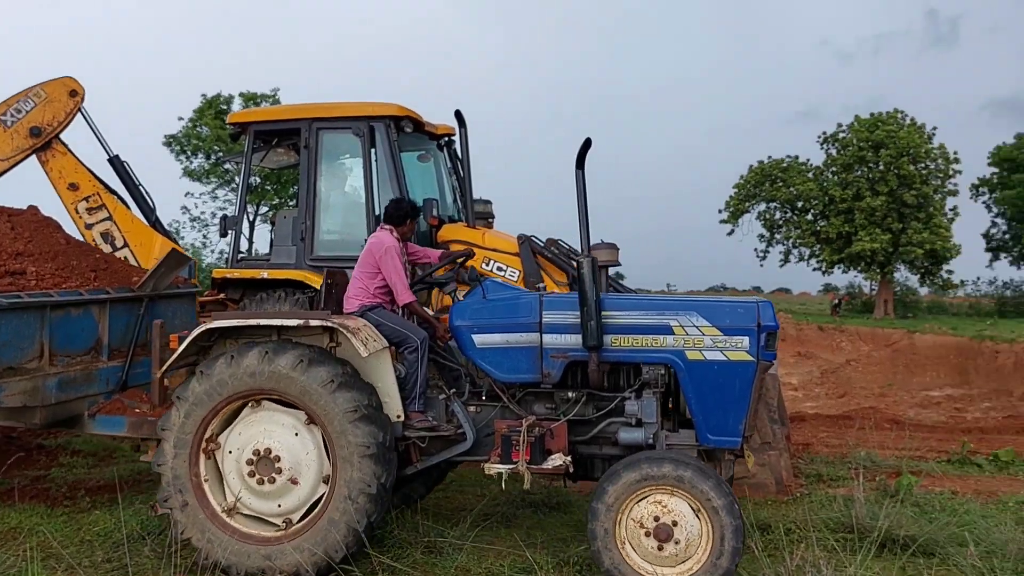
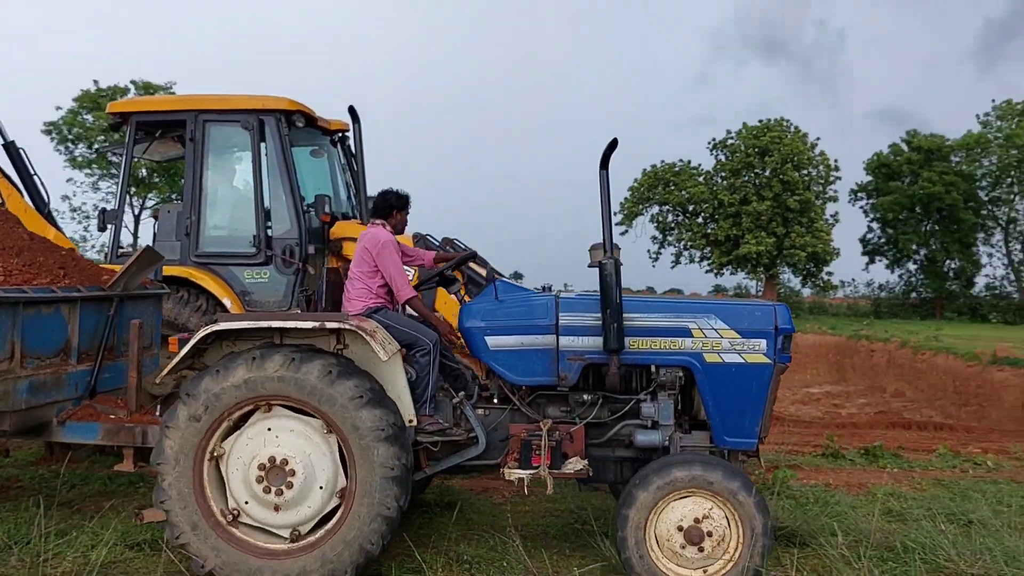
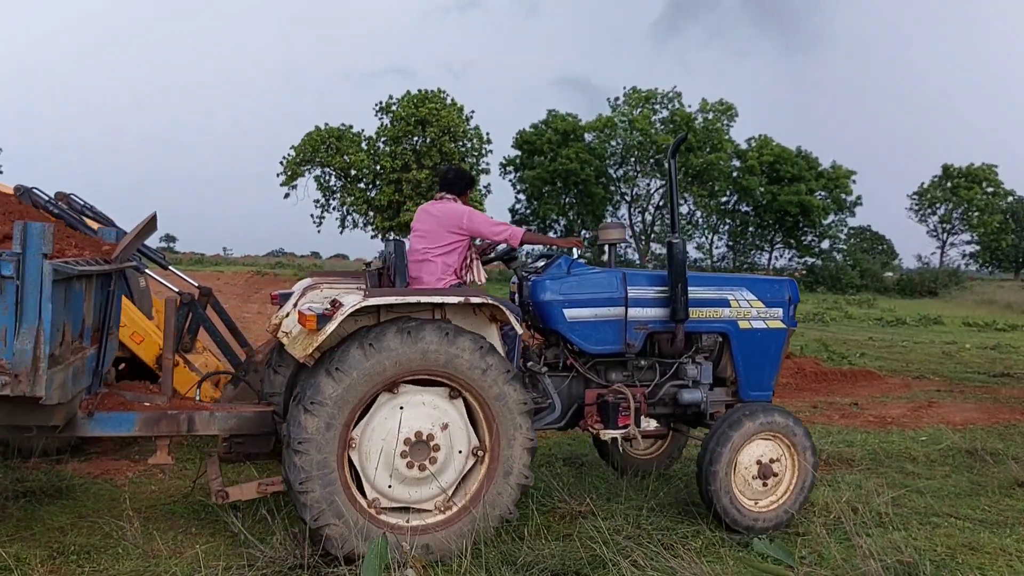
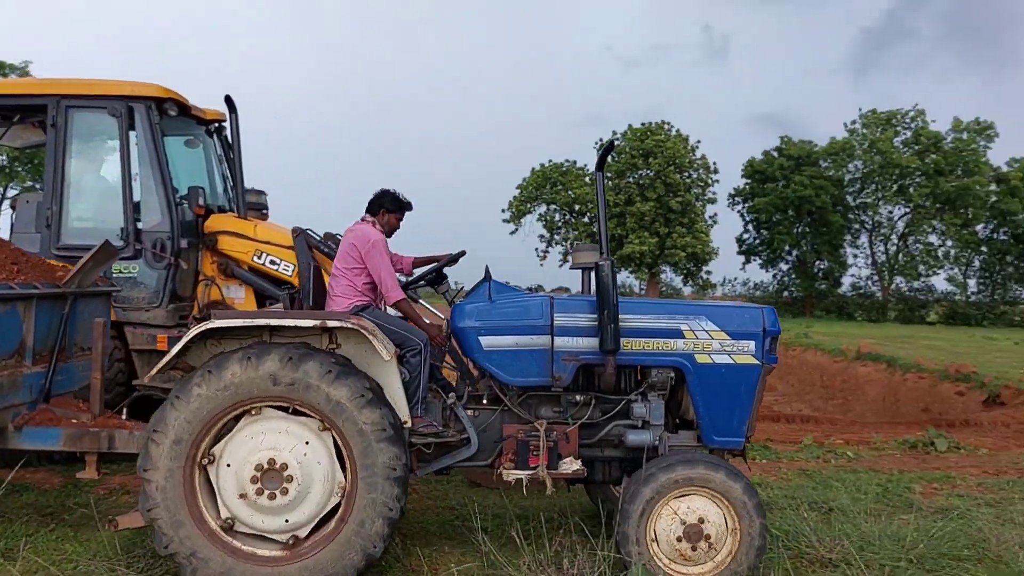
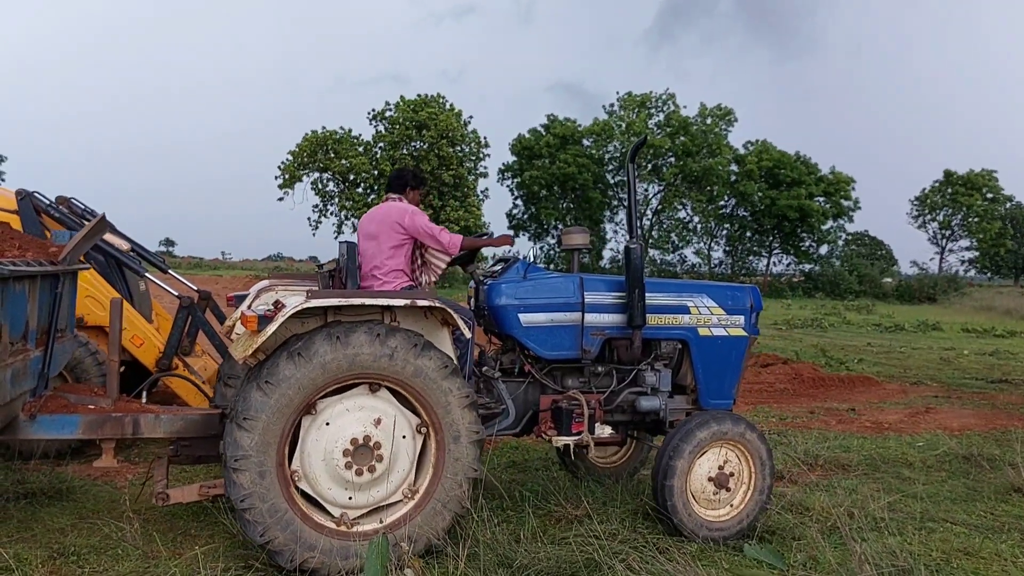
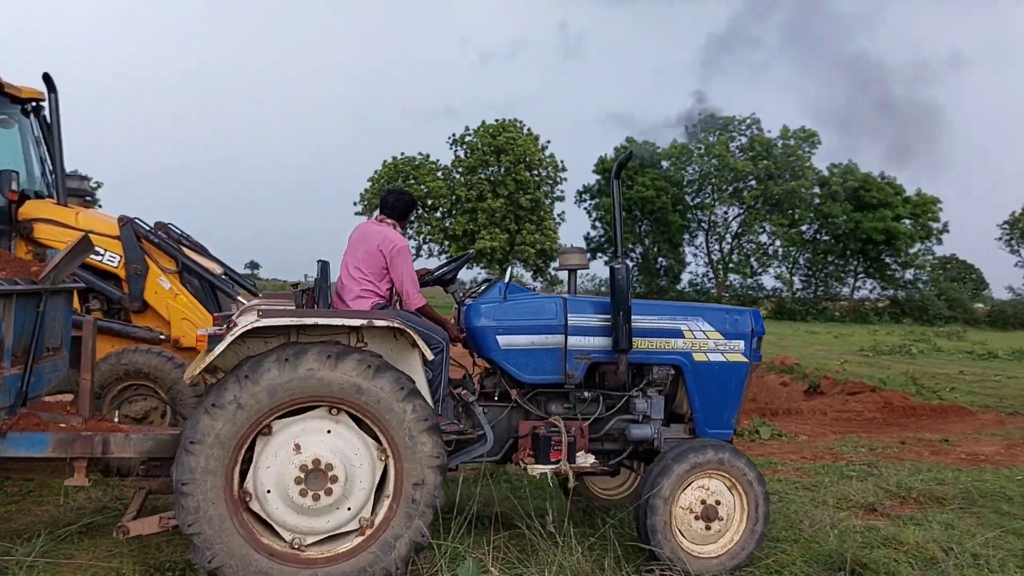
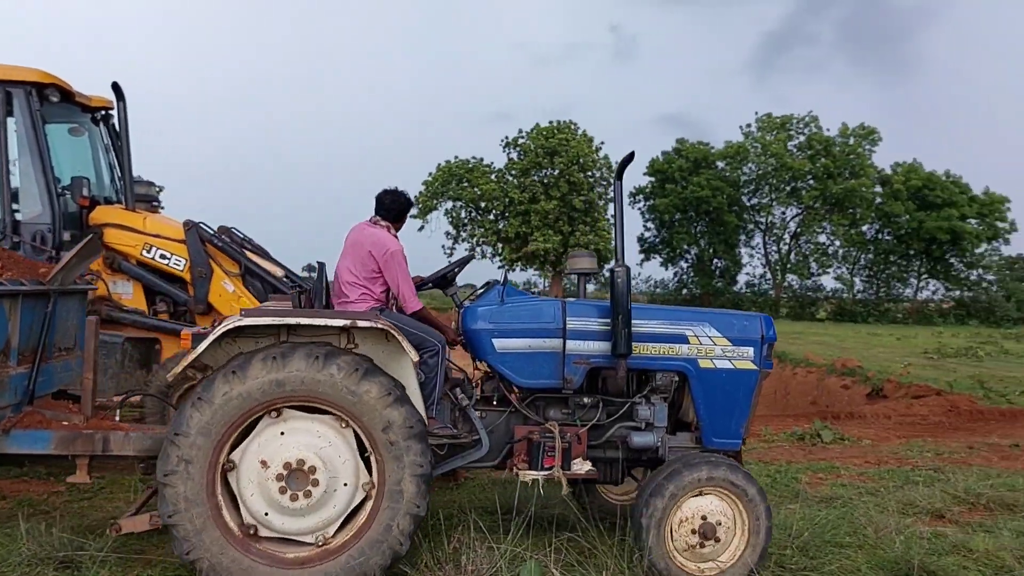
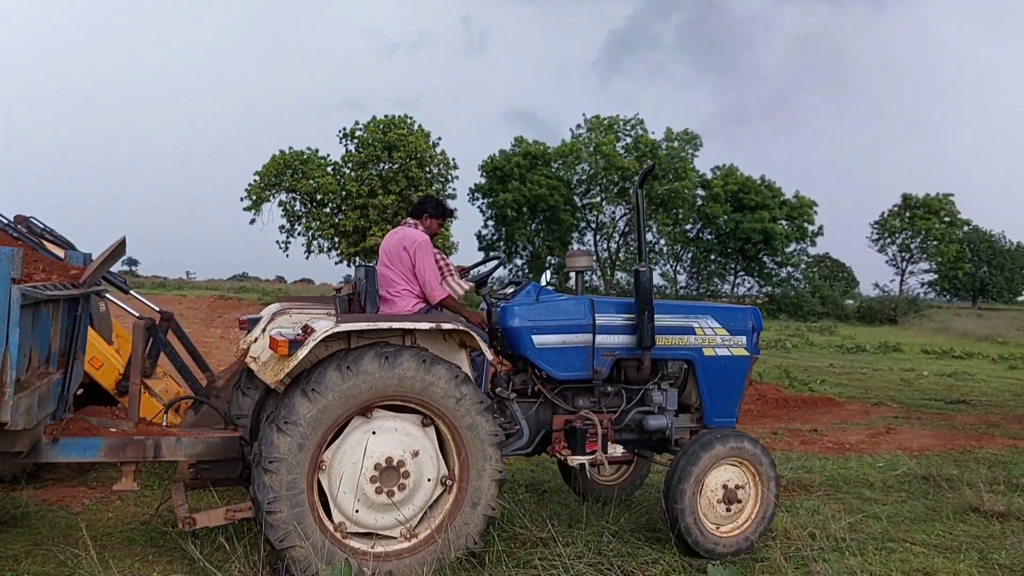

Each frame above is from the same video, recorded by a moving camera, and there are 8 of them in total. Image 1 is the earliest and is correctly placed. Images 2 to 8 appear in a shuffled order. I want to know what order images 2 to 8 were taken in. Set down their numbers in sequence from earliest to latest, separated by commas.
2, 4, 7, 6, 8, 5, 3
